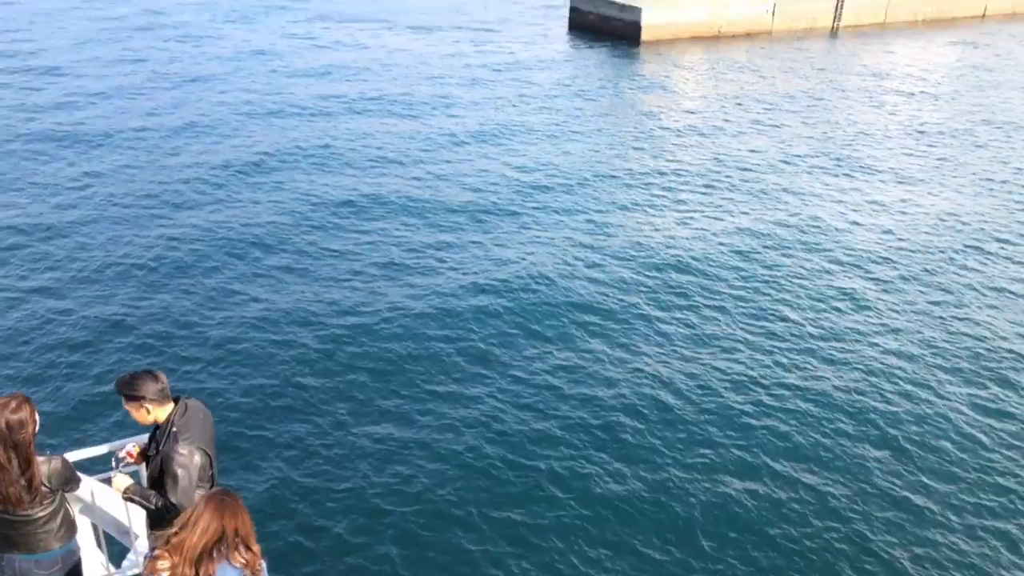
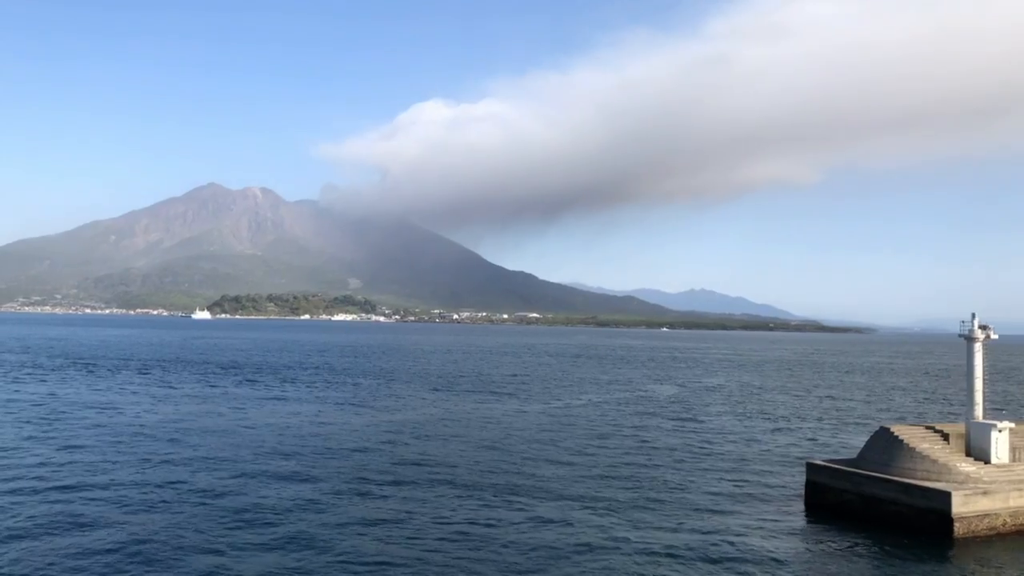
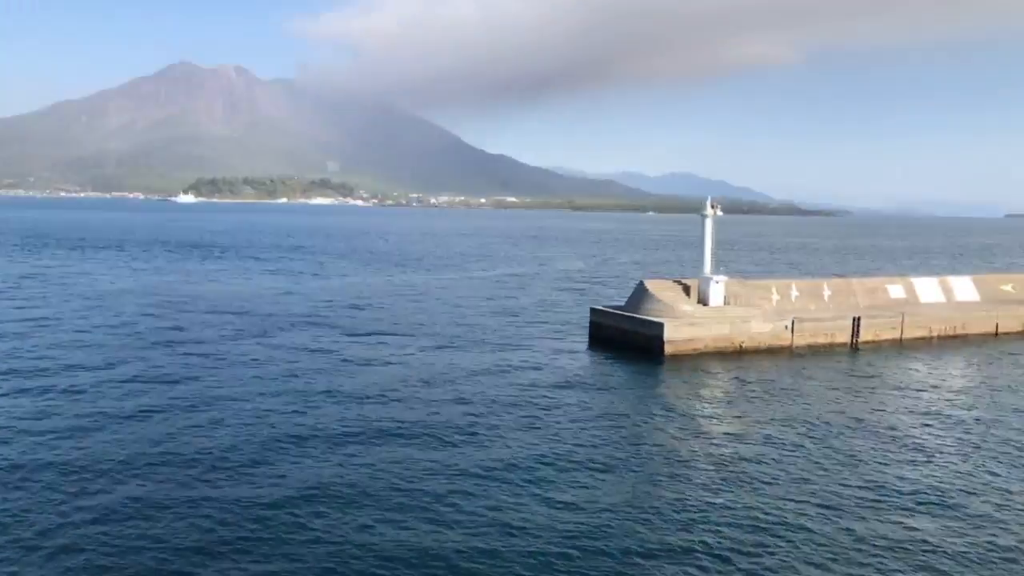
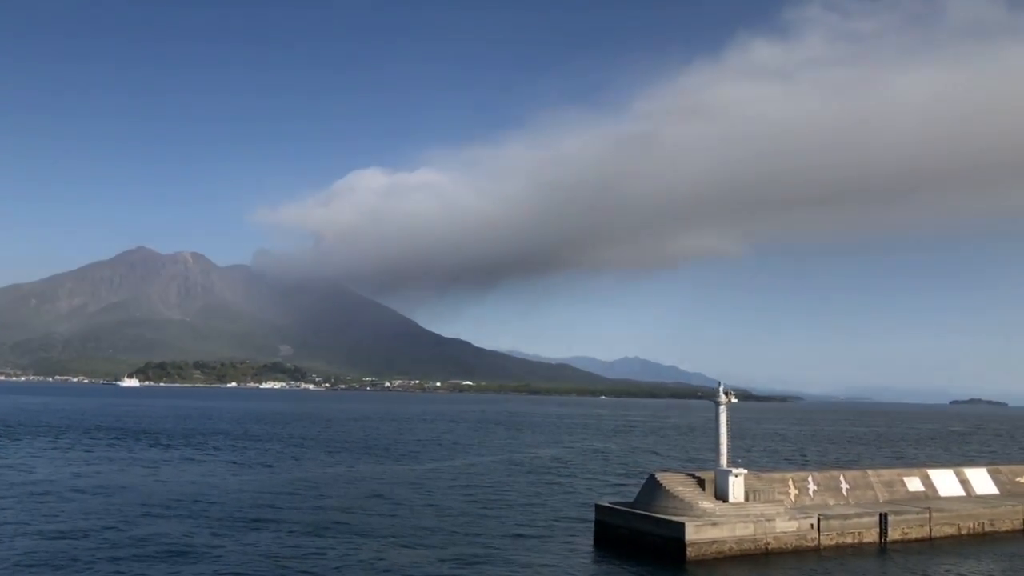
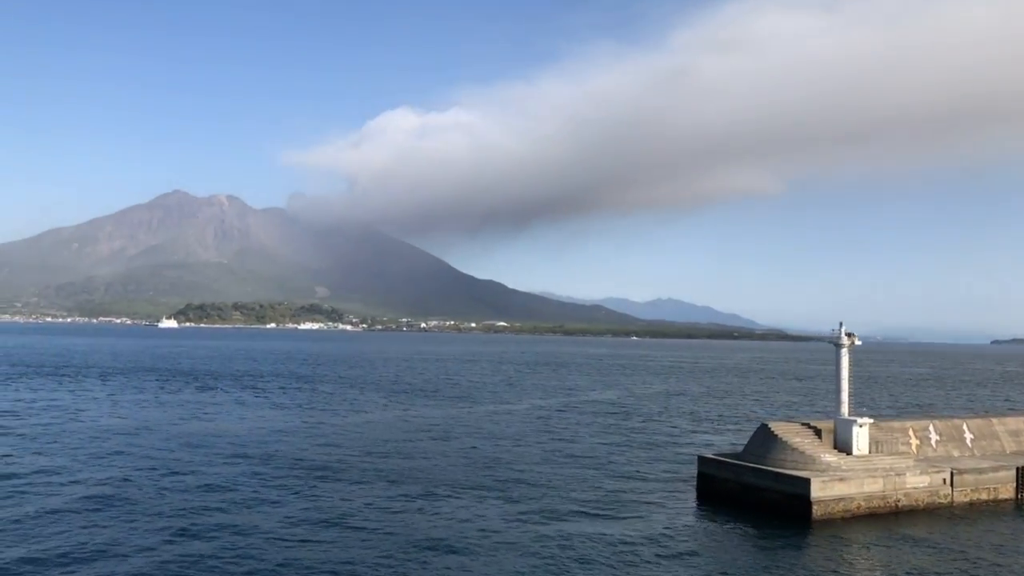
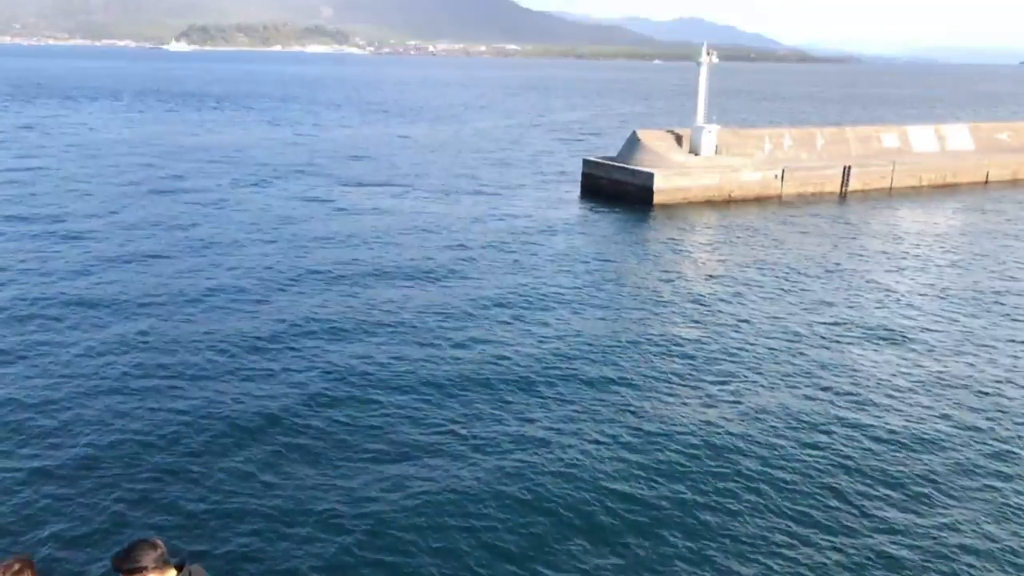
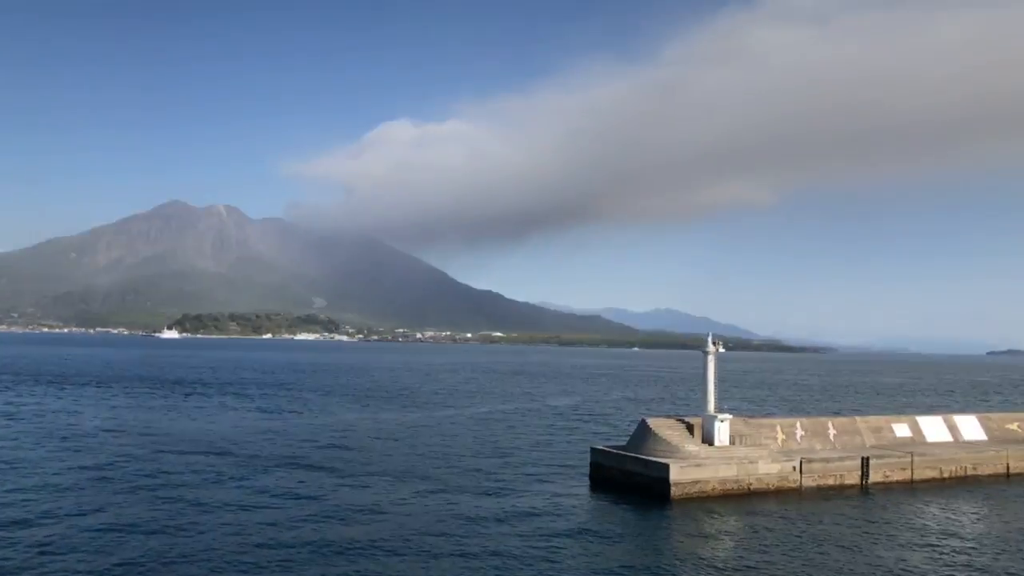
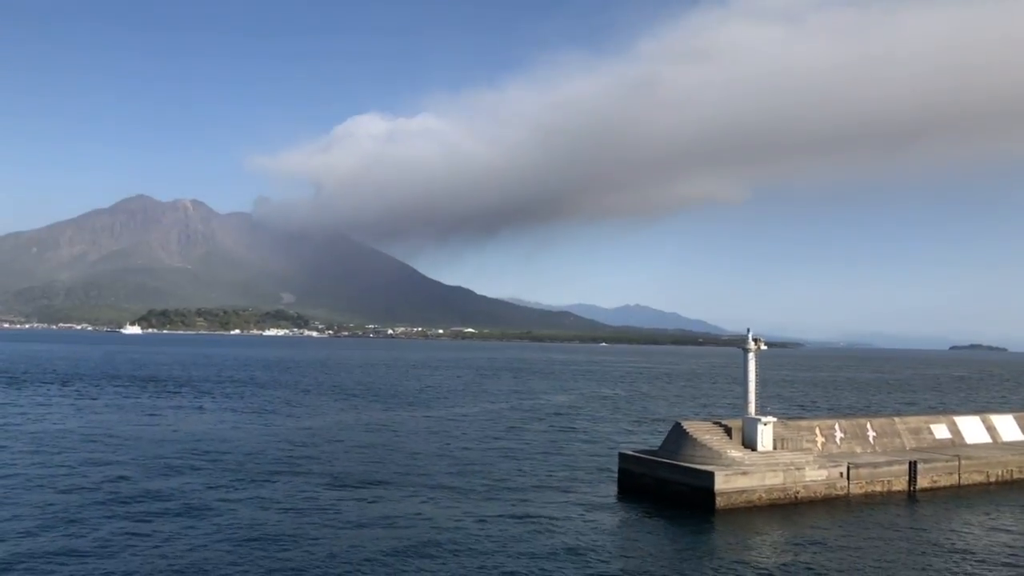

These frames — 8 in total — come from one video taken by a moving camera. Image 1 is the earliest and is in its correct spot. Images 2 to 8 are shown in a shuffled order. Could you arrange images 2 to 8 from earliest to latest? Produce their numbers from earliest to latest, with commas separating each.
6, 3, 7, 4, 8, 5, 2
